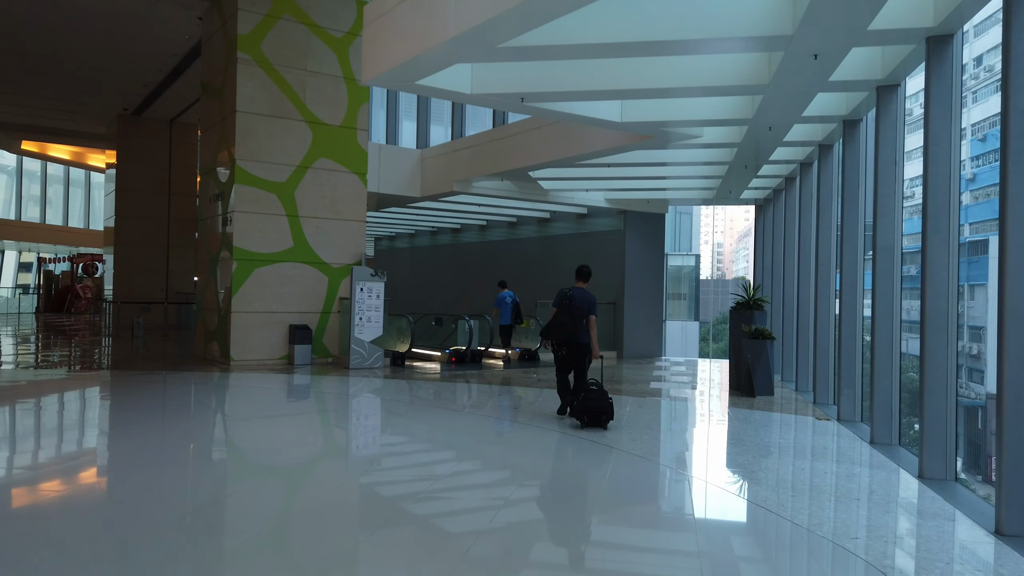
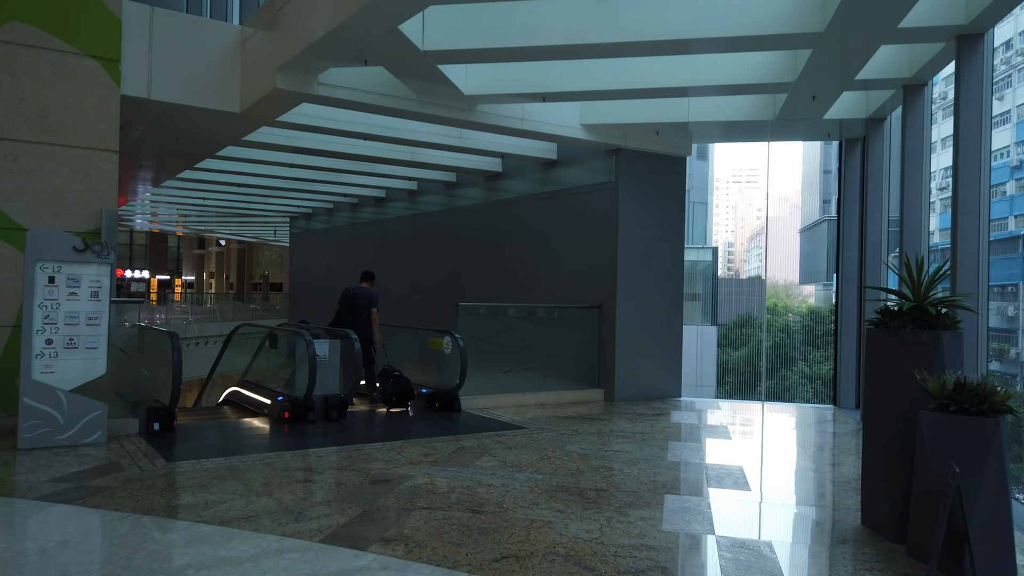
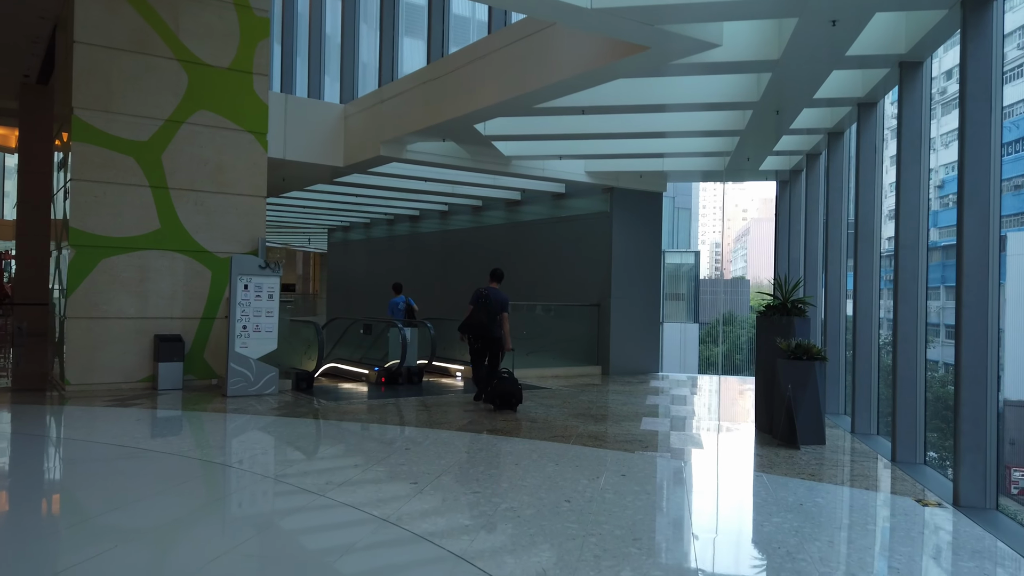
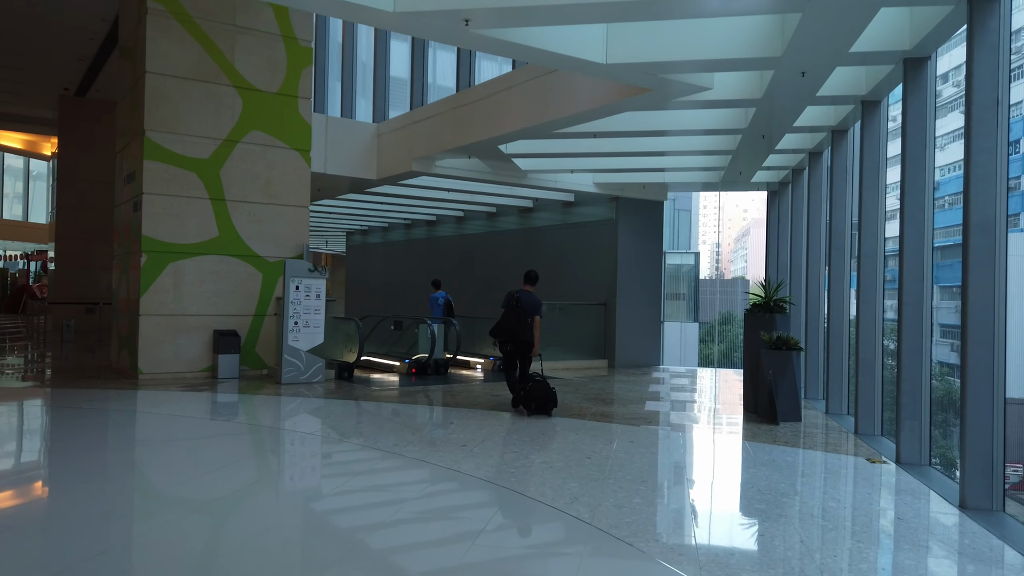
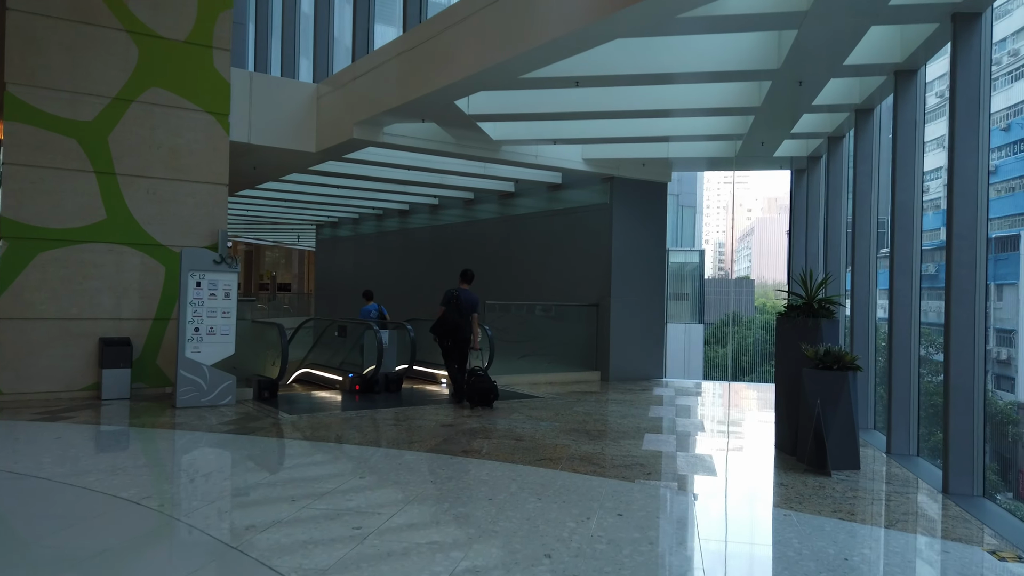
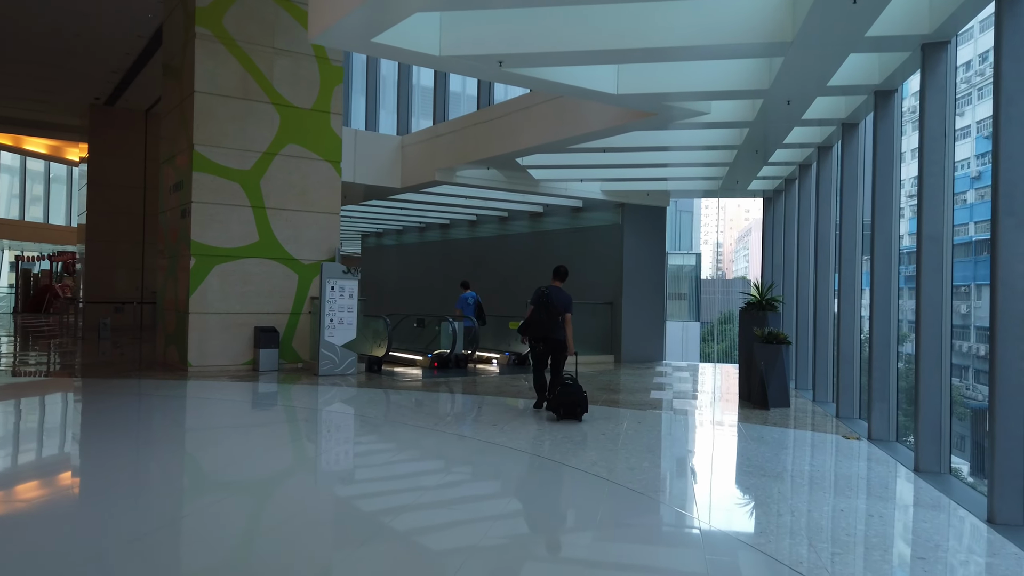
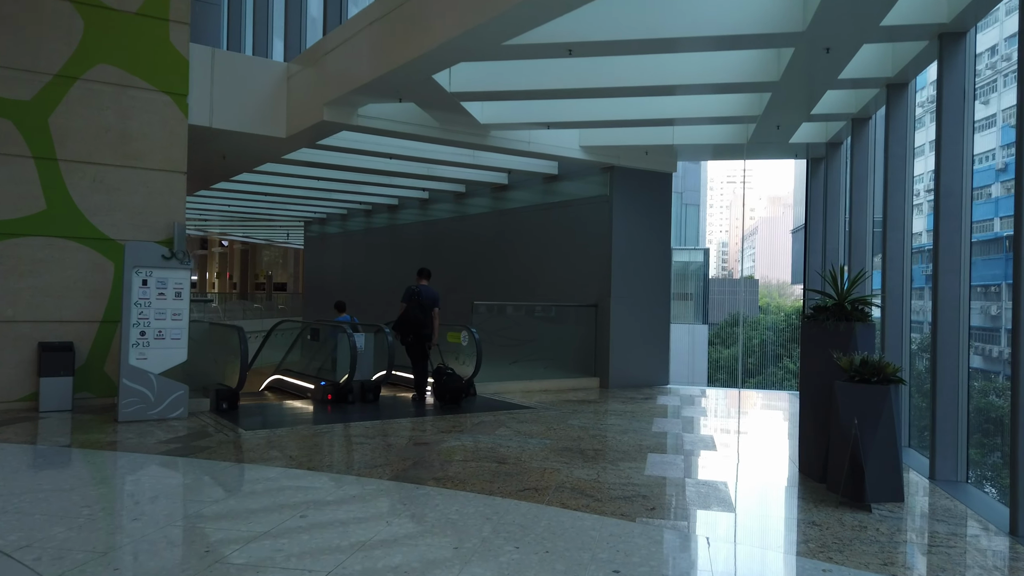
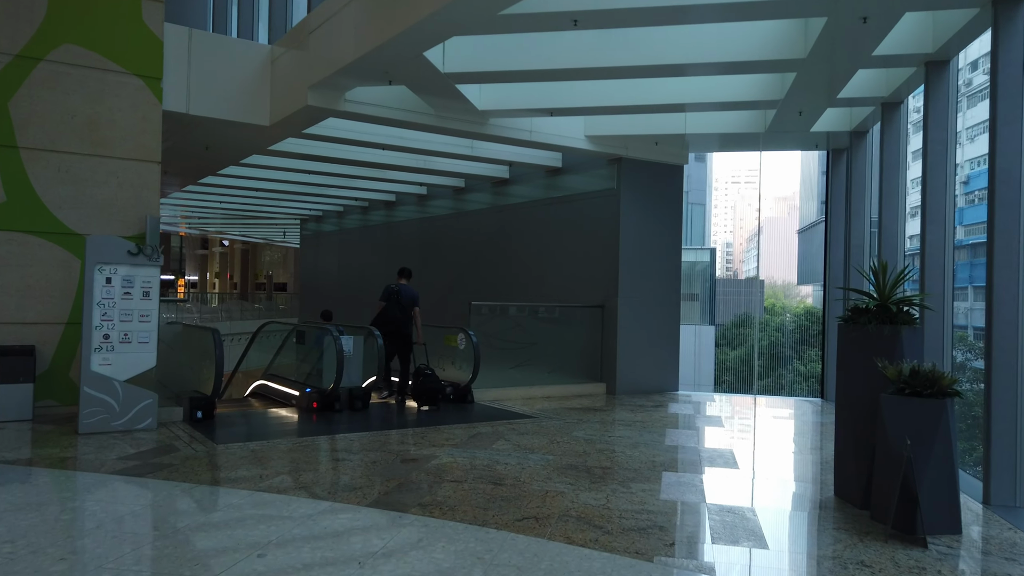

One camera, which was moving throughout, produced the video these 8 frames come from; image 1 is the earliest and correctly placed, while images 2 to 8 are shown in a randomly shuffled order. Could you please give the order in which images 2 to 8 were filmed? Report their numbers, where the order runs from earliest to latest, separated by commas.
6, 4, 3, 5, 7, 8, 2
